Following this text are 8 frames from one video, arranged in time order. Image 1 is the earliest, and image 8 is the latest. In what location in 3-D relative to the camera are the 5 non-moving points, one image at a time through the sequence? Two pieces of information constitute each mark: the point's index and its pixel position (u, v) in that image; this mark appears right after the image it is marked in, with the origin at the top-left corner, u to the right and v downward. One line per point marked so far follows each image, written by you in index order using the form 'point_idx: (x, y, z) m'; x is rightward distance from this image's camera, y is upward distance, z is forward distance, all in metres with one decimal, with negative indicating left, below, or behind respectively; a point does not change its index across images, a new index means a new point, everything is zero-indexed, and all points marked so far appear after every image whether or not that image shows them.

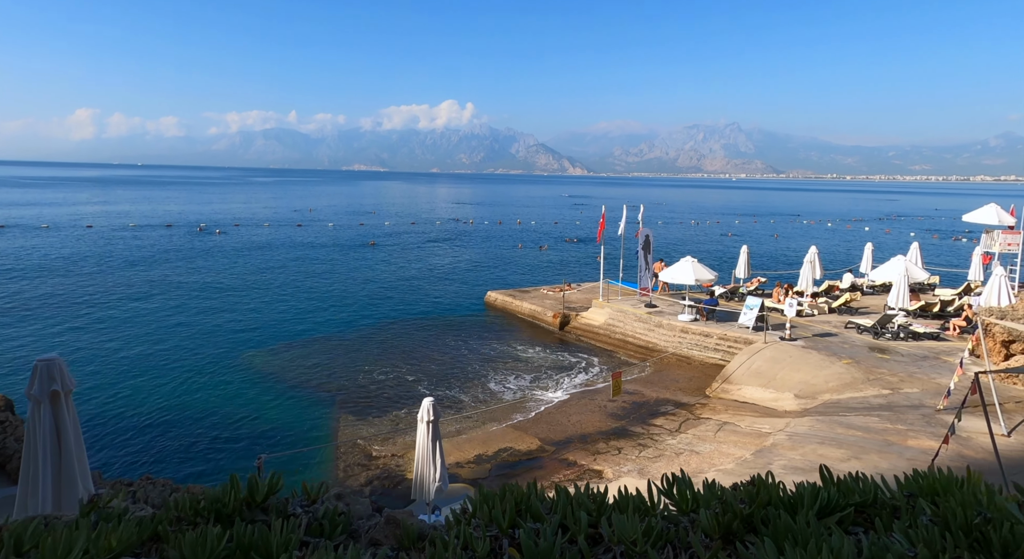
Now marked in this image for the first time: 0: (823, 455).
0: (+5.7, -3.2, +11.5) m
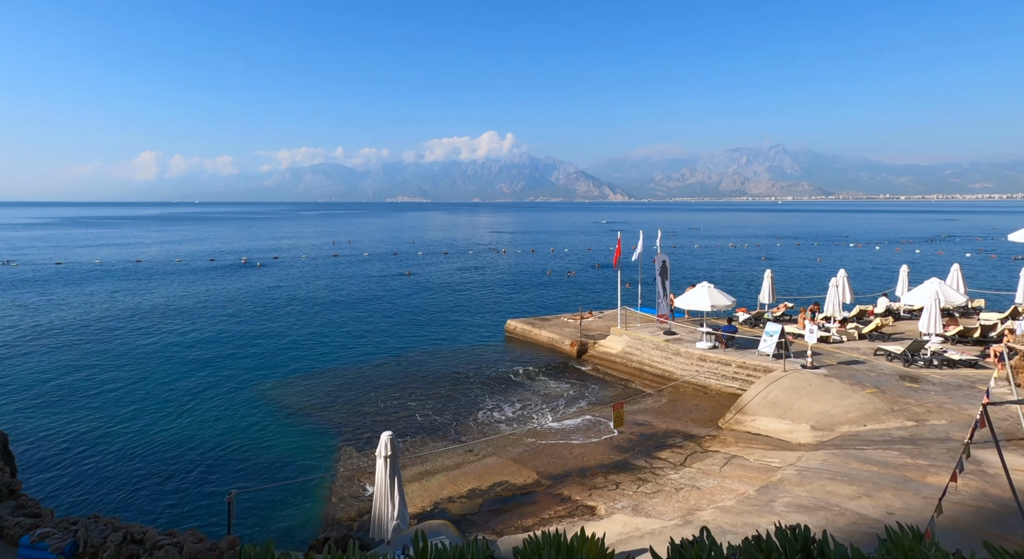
0: (+5.5, -3.6, +10.8) m
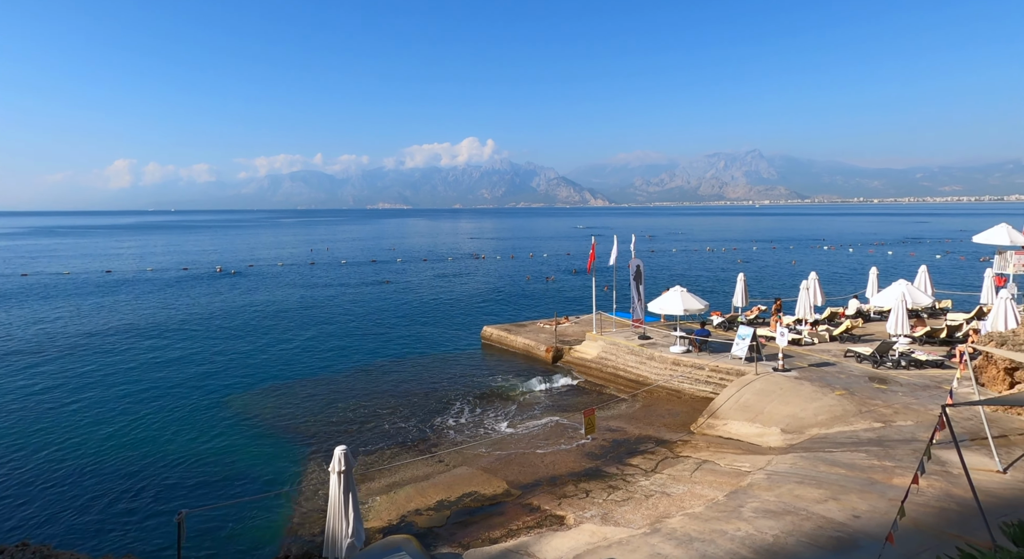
0: (+4.9, -3.7, +10.8) m
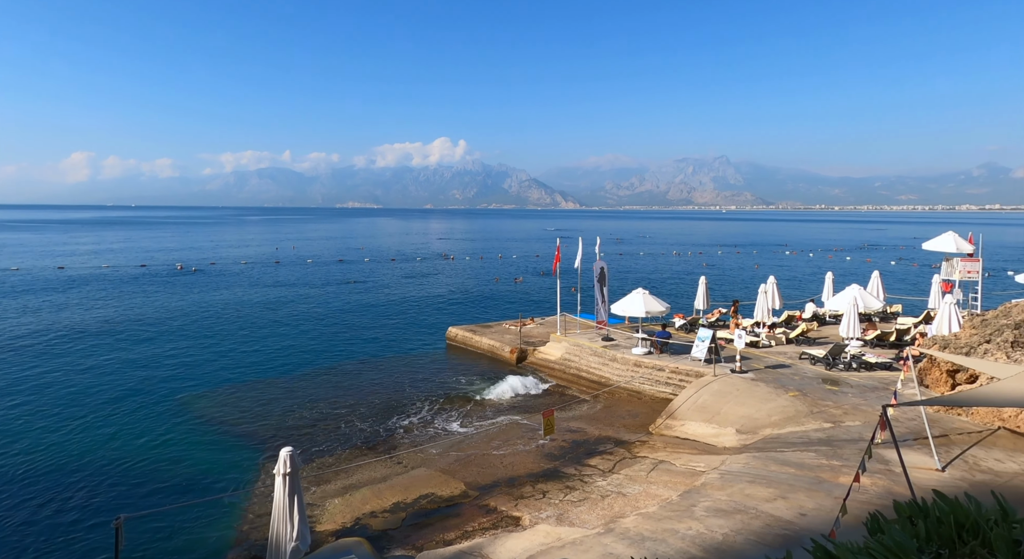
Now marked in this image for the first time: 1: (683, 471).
0: (+4.1, -3.8, +11.0) m
1: (+3.5, -3.9, +12.9) m
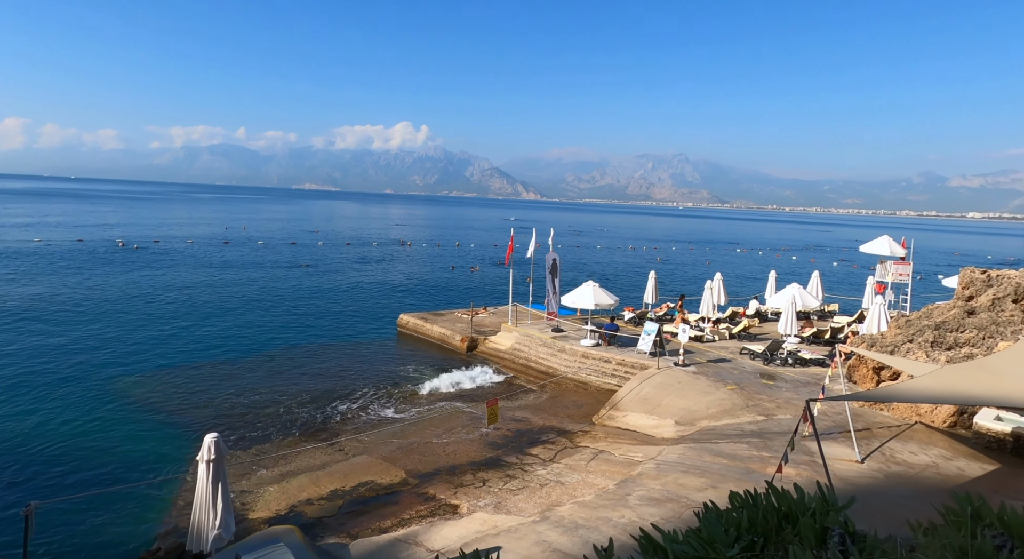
0: (+3.1, -3.7, +11.3) m
1: (+2.3, -3.8, +13.2) m
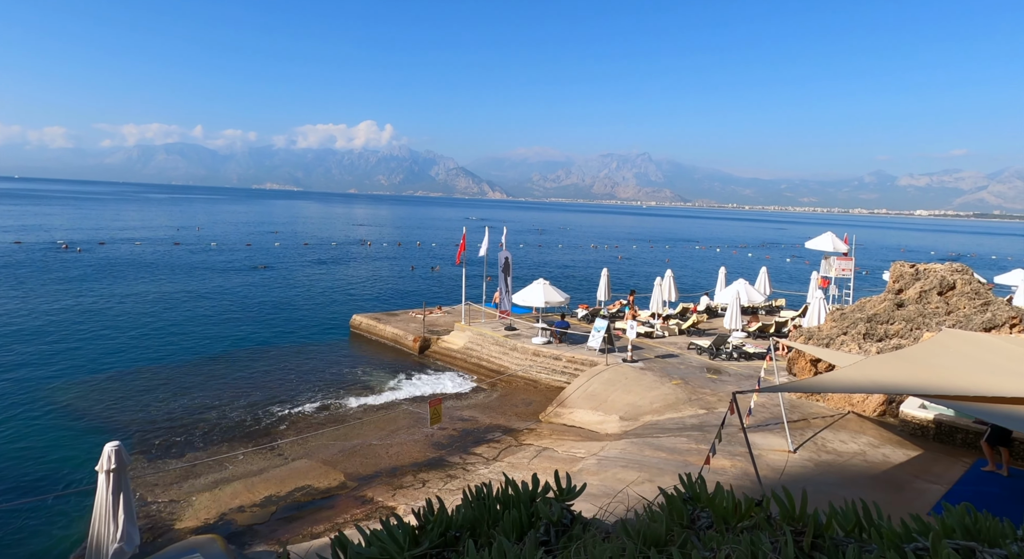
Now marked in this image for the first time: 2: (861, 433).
0: (+2.0, -3.6, +11.4) m
1: (+1.1, -3.8, +13.3) m
2: (+7.7, -3.4, +14.0) m
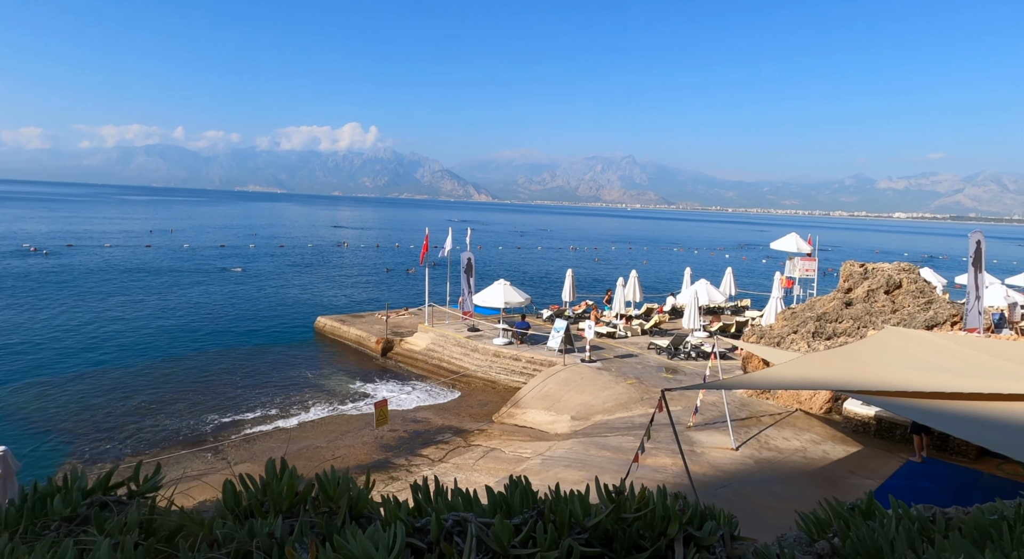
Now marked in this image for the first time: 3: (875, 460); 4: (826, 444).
0: (+0.9, -3.6, +11.4) m
1: (0.0, -3.7, +13.2) m
2: (+6.6, -3.4, +14.1) m
3: (+6.9, -3.4, +12.0) m
4: (+6.6, -3.4, +13.2) m
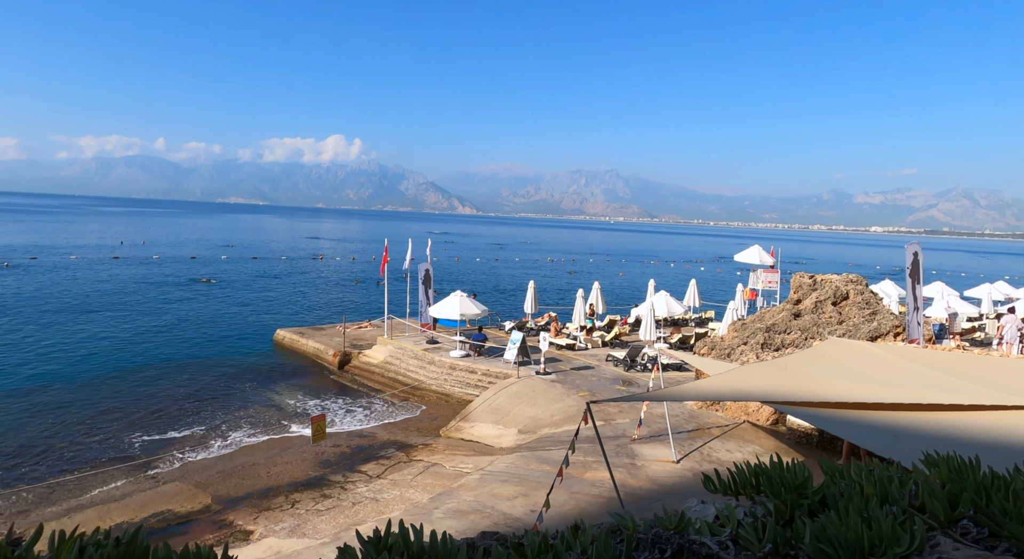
0: (-0.3, -3.8, +11.1) m
1: (-1.3, -4.0, +12.9) m
2: (+5.3, -3.6, +14.1) m
3: (+5.7, -3.6, +12.0) m
4: (+5.3, -3.7, +13.1) m
